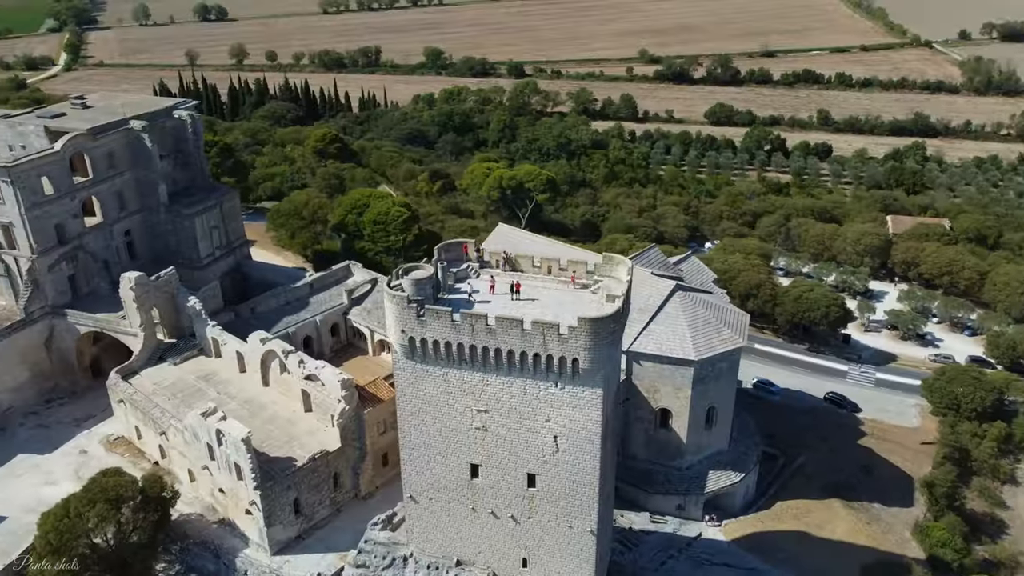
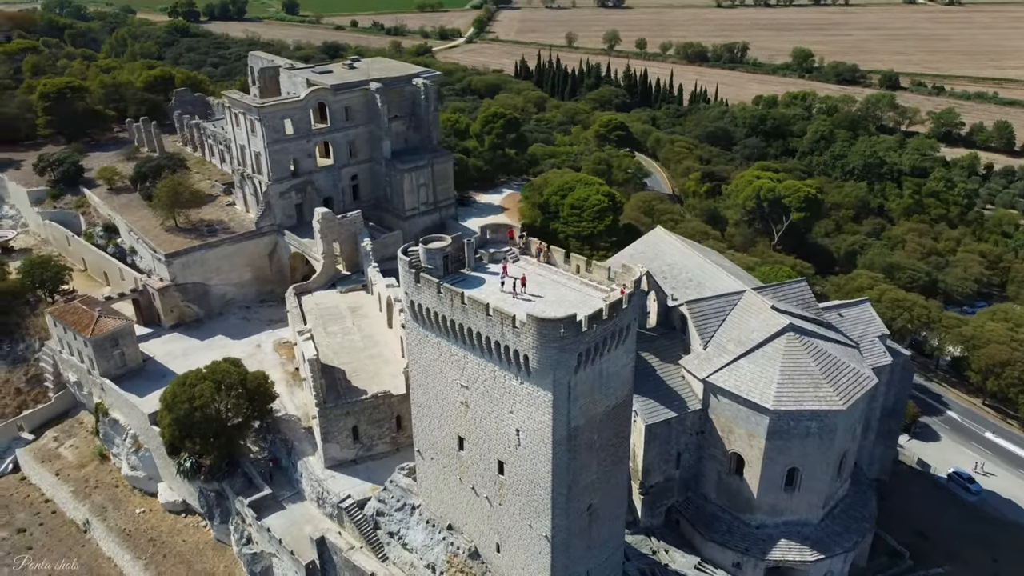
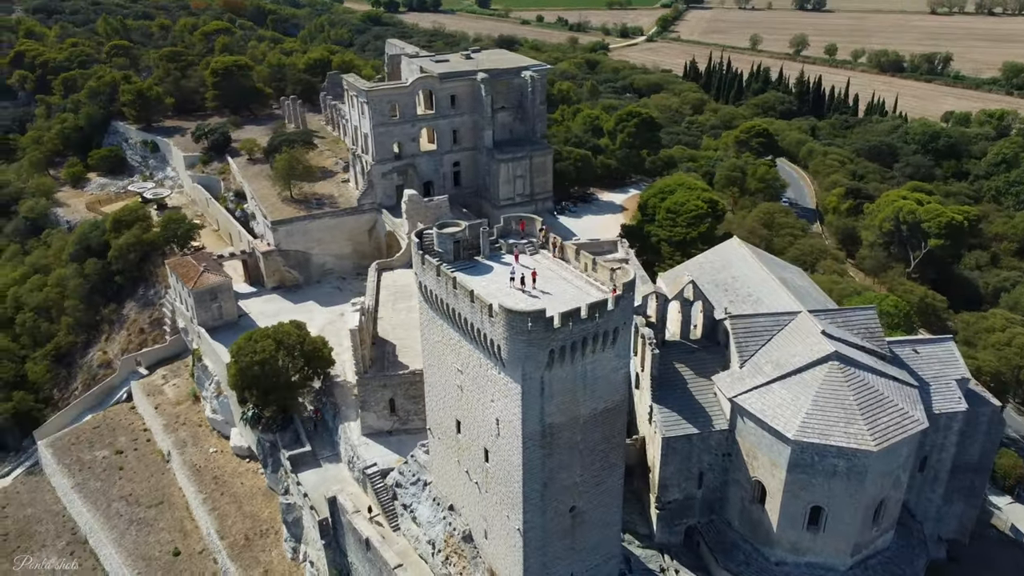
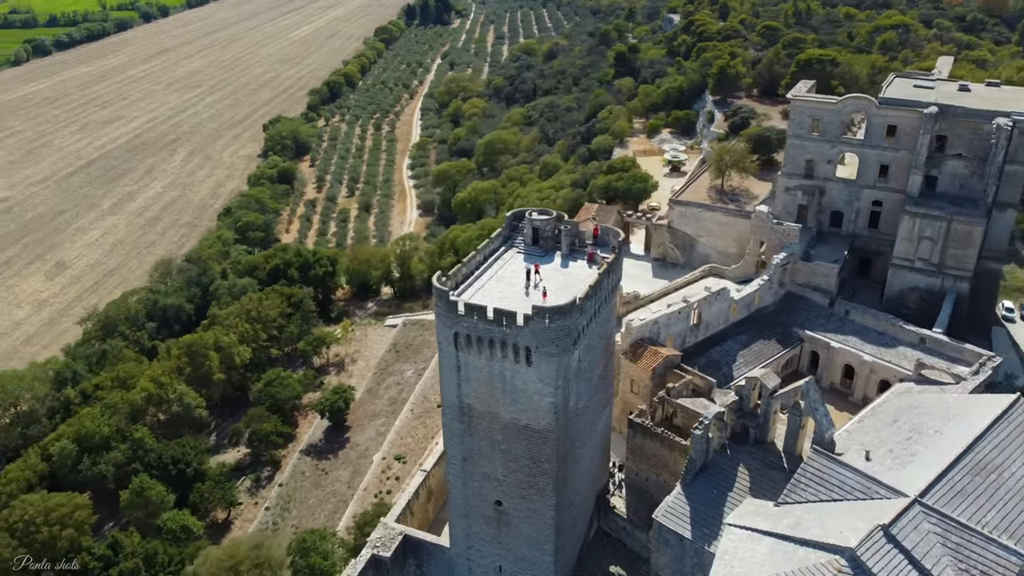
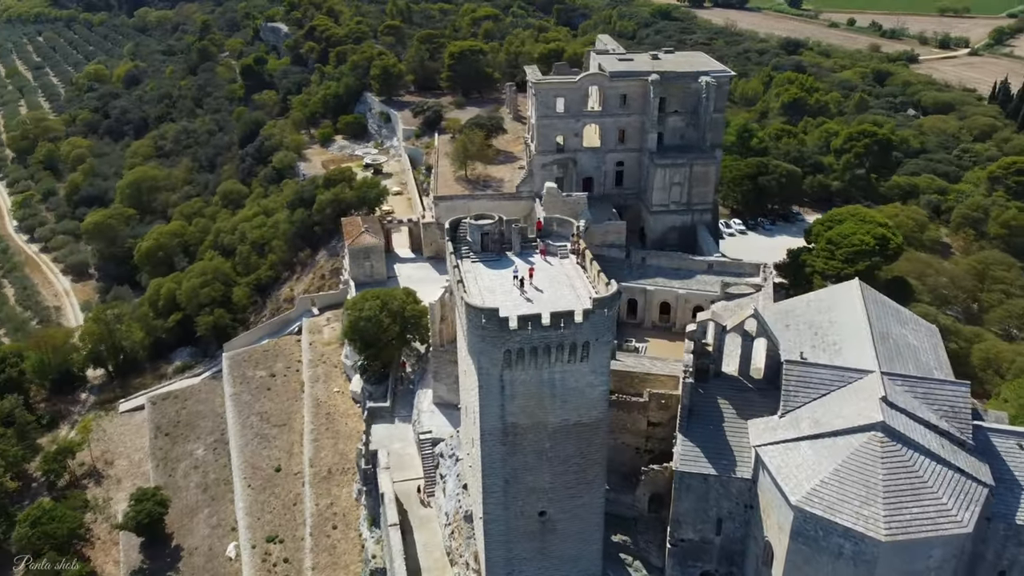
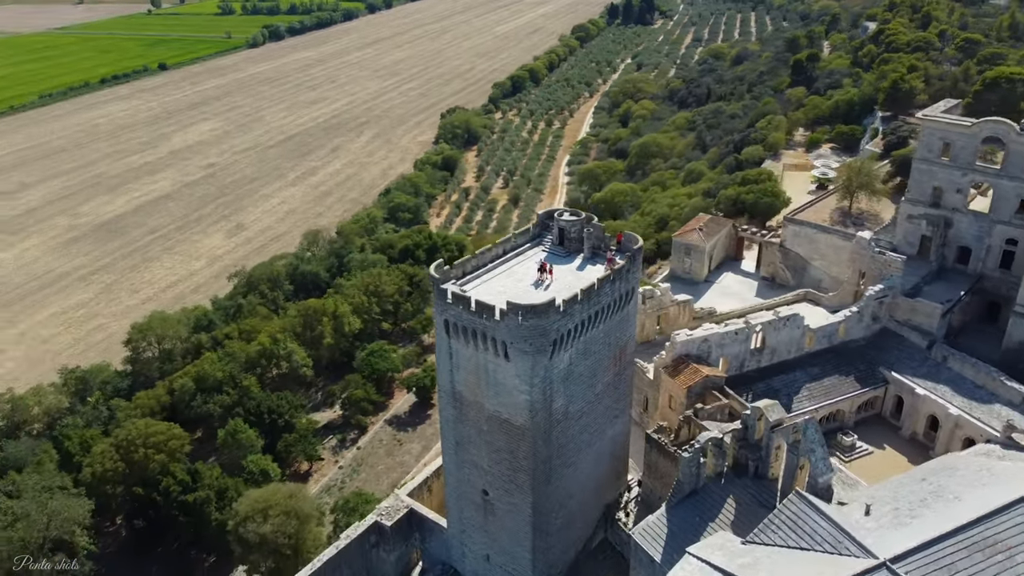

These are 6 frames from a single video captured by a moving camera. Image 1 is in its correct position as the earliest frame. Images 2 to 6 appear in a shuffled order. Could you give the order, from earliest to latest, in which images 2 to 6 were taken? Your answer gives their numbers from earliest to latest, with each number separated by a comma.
2, 3, 5, 4, 6
